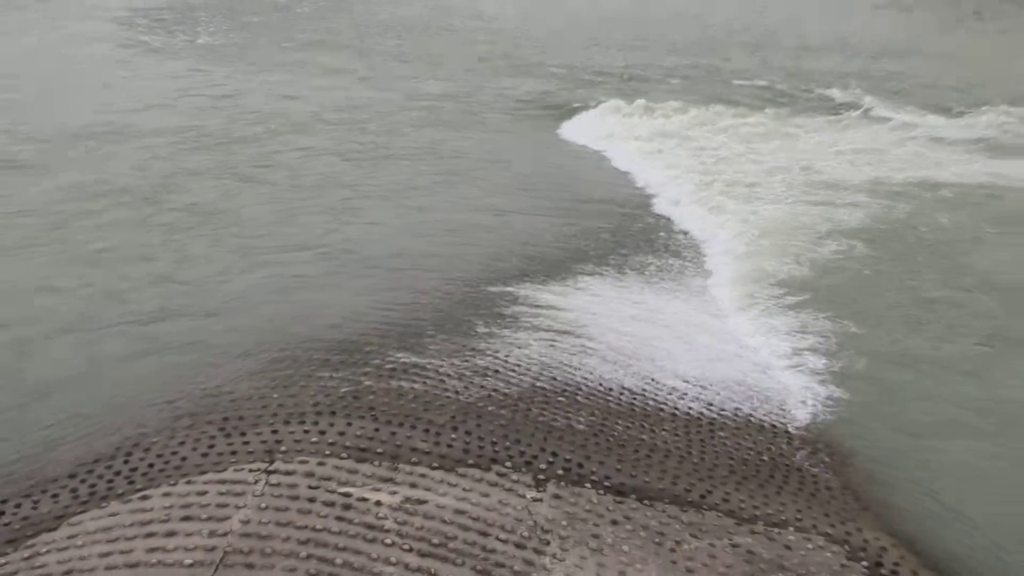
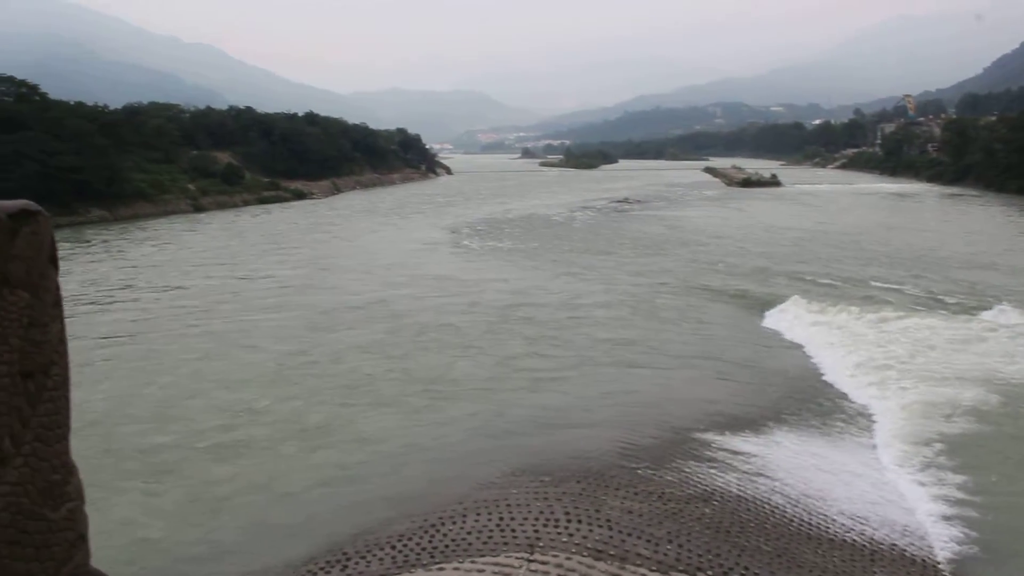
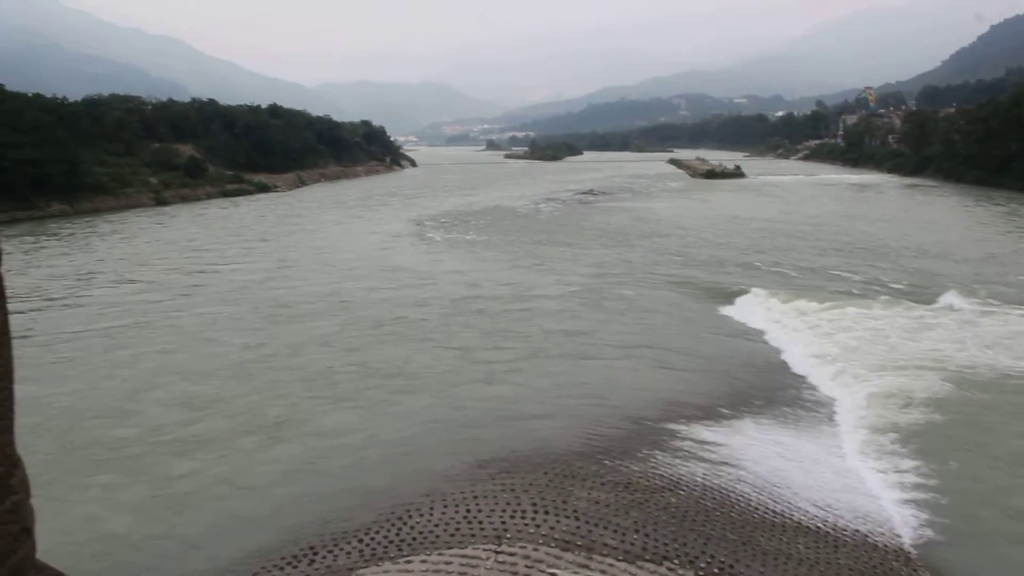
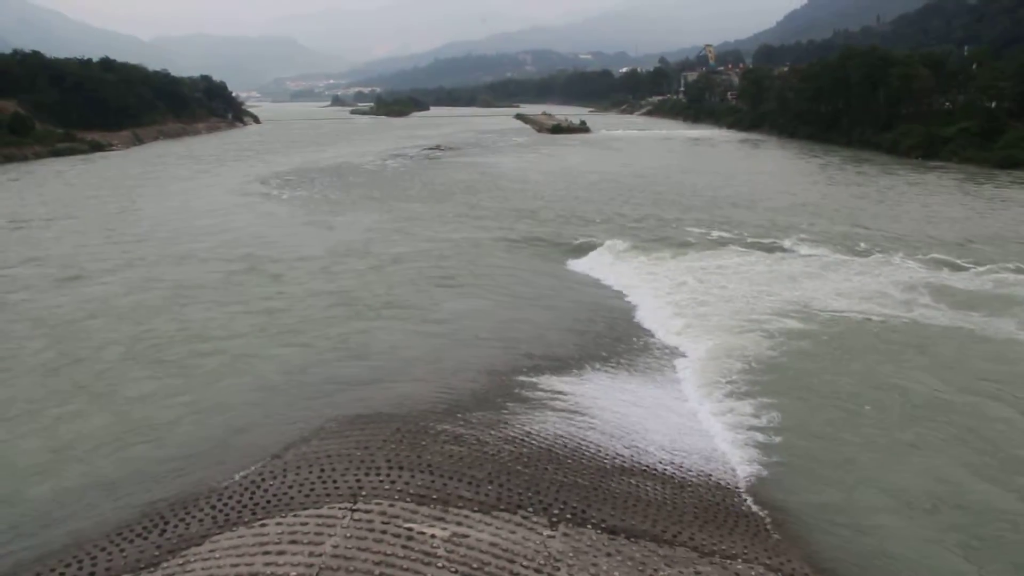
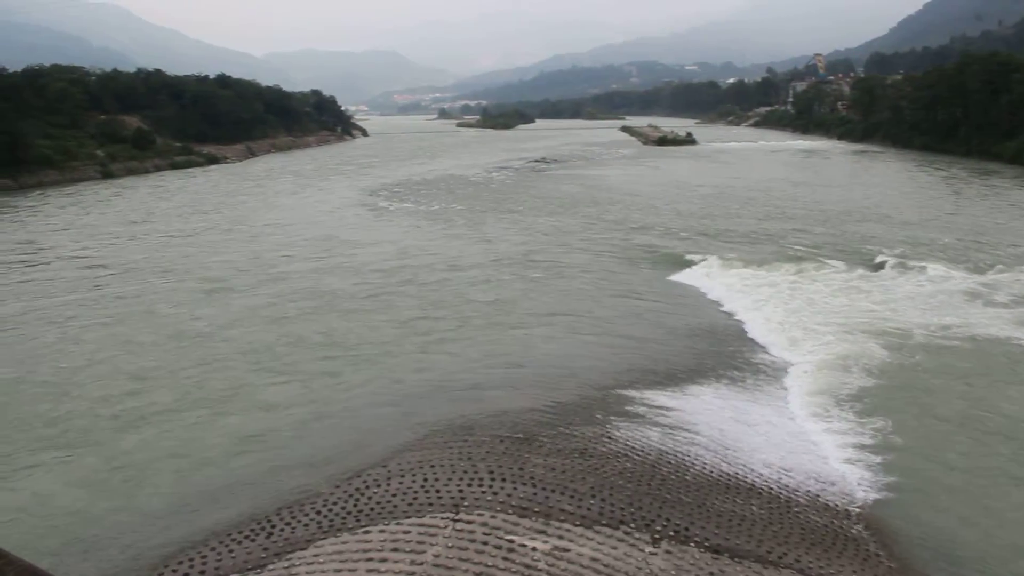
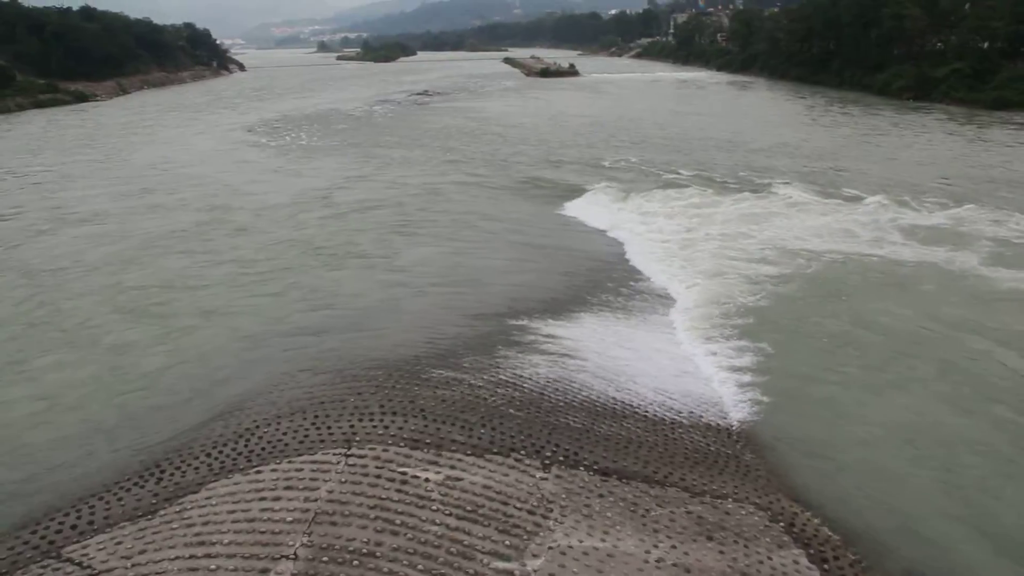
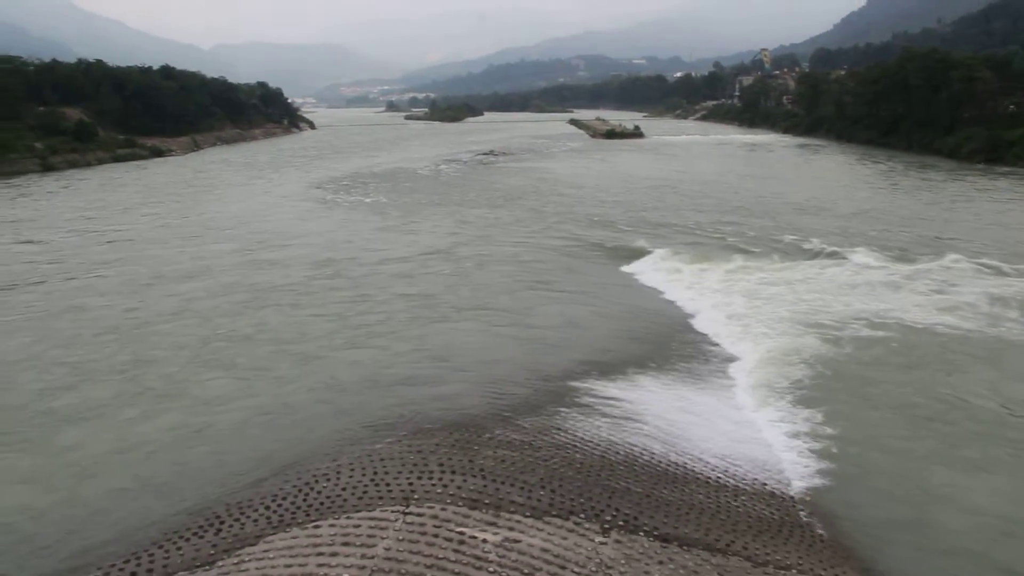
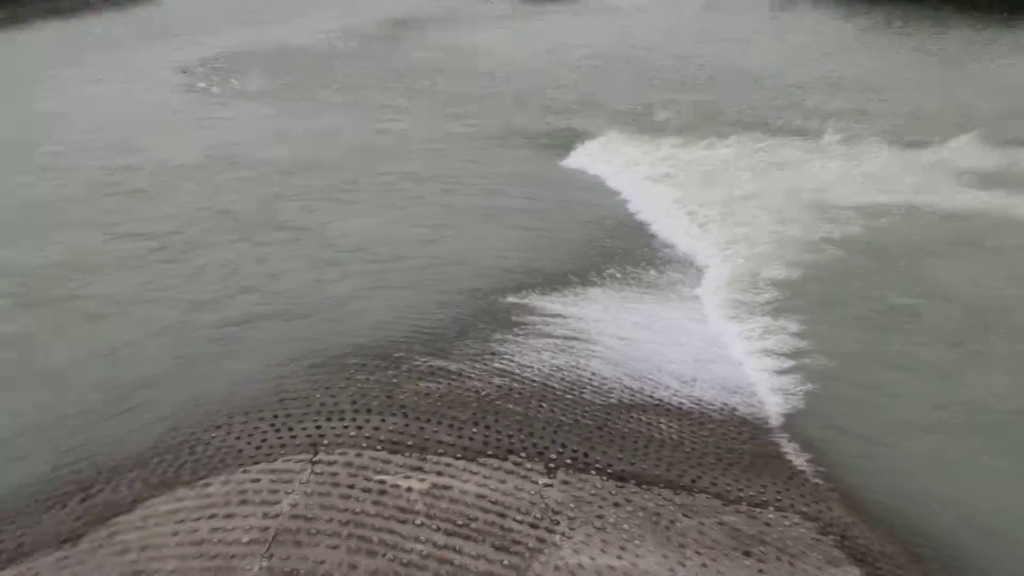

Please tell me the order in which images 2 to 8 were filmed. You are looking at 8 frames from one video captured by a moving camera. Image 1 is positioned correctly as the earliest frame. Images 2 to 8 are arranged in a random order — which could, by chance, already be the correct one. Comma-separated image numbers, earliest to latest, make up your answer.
8, 6, 4, 7, 5, 3, 2
